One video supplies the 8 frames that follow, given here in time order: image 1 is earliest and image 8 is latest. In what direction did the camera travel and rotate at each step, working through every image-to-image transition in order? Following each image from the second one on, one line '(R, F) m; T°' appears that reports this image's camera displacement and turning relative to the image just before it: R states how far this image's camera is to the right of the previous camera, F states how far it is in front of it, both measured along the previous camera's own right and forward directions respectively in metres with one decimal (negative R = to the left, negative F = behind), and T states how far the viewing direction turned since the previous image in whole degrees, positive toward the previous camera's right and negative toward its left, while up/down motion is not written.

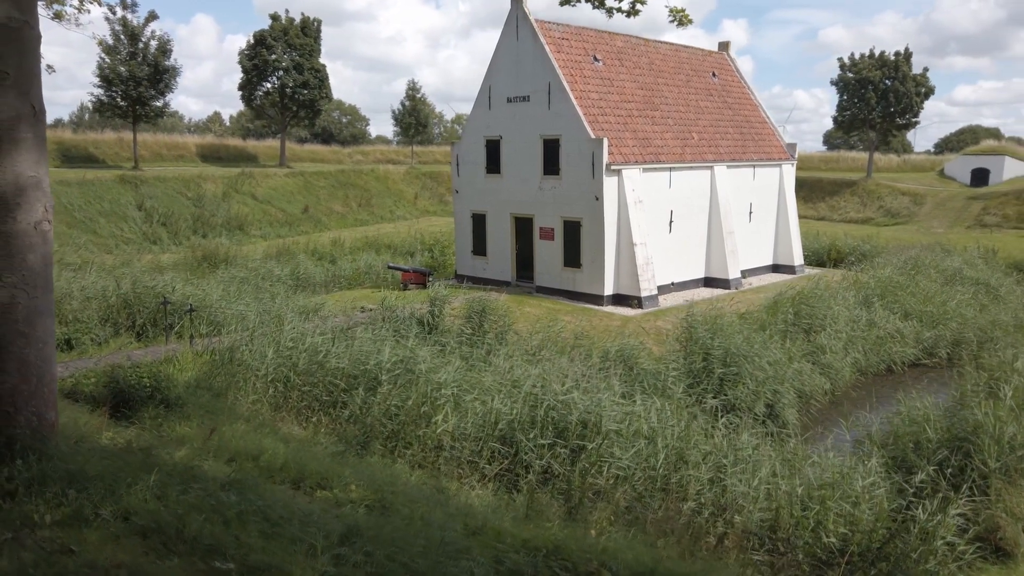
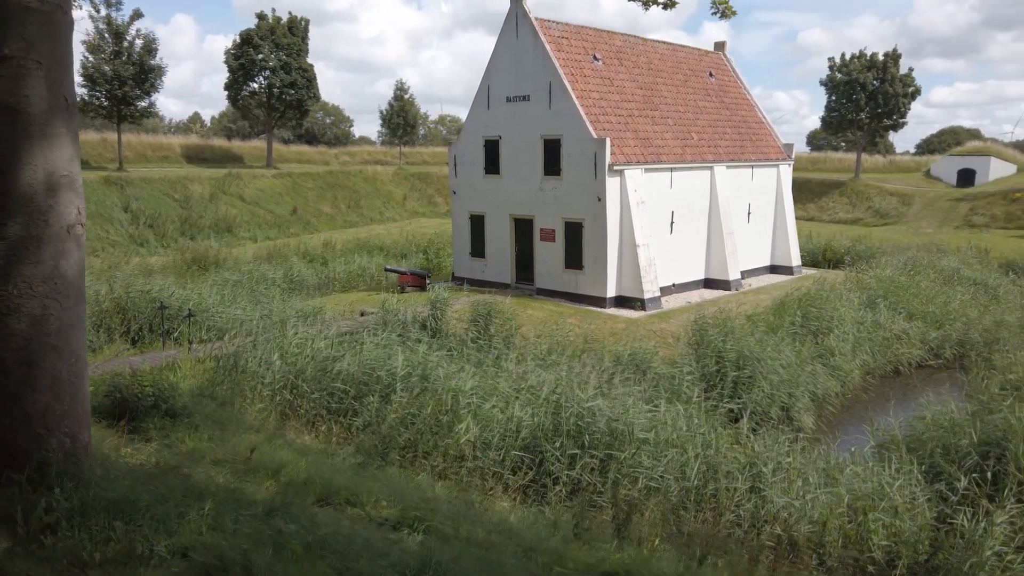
(-0.4, +0.3) m; +1°
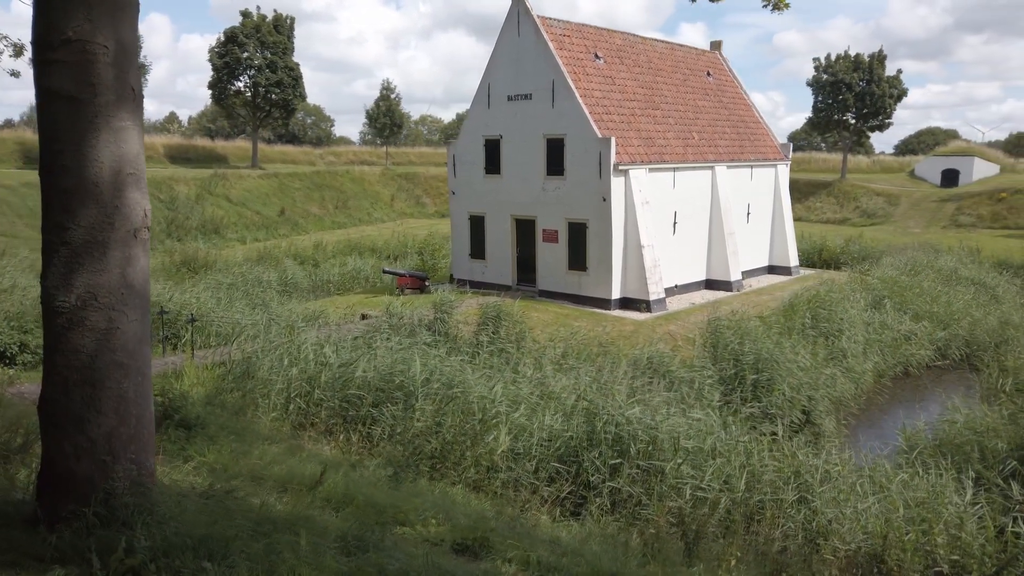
(-0.5, +0.3) m; +1°
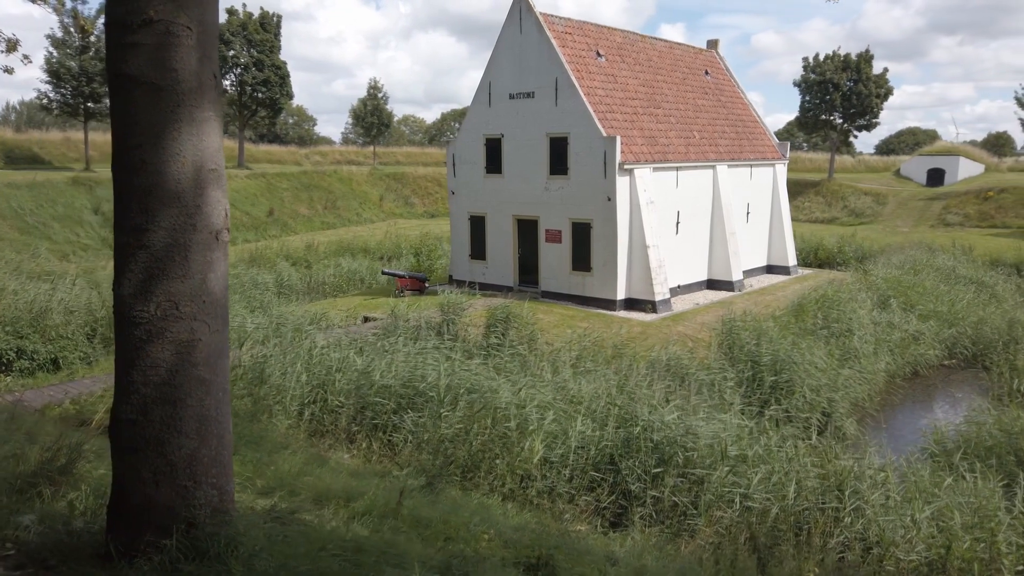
(-0.5, +0.2) m; +1°
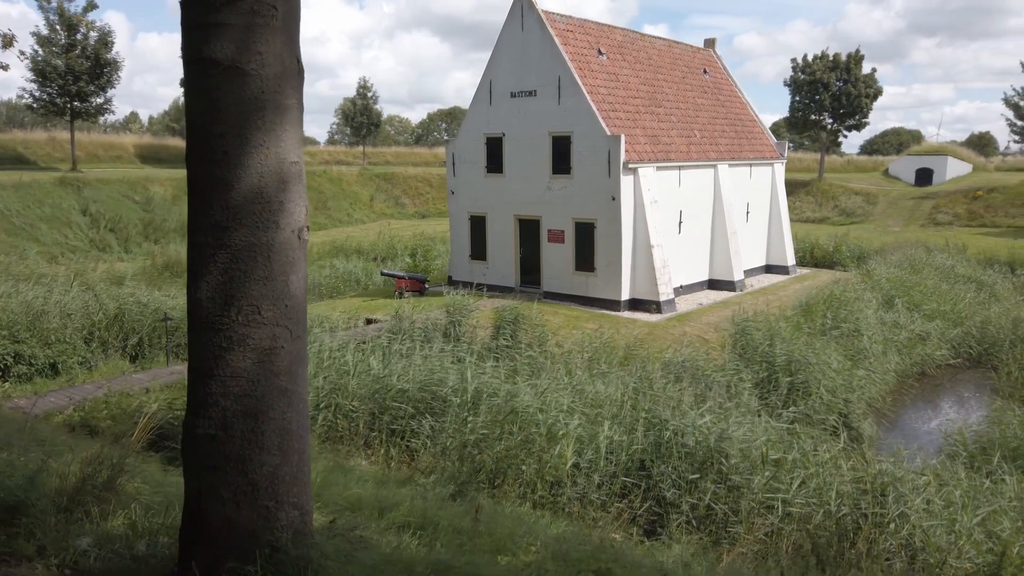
(-0.4, +0.2) m; +1°
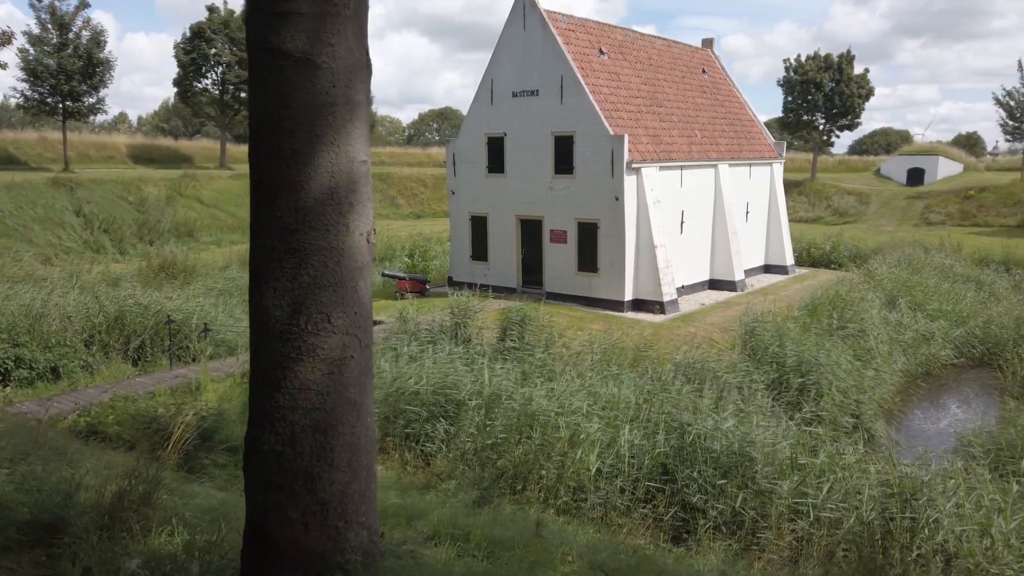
(-0.3, +0.1) m; +1°
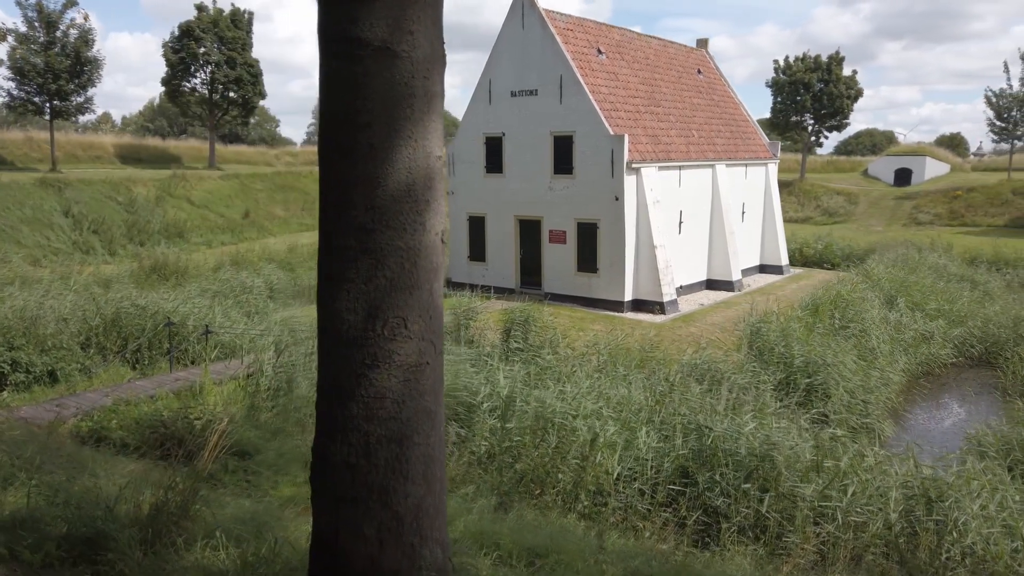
(-0.3, +0.1) m; +1°
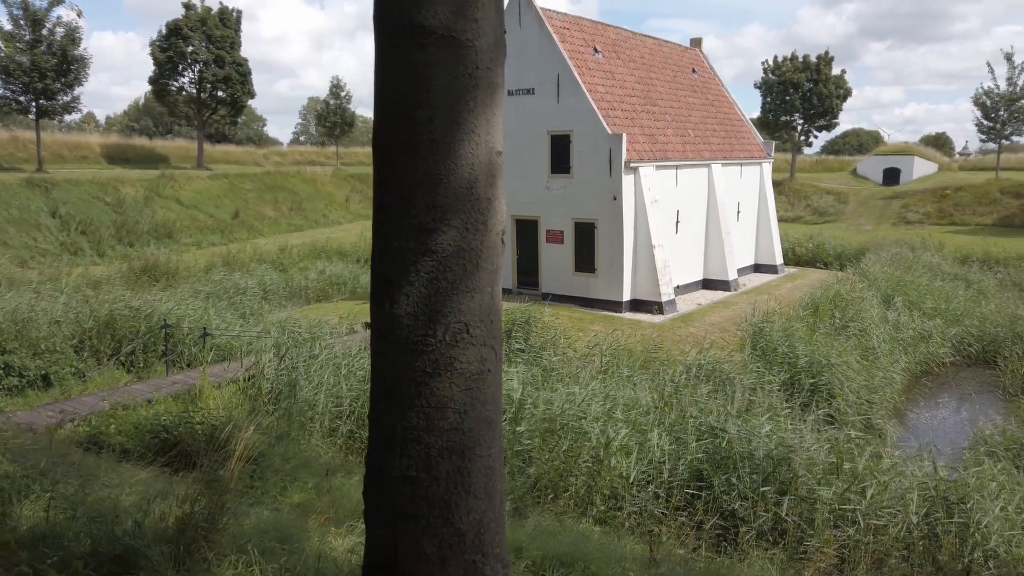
(-0.2, +0.1) m; +1°
